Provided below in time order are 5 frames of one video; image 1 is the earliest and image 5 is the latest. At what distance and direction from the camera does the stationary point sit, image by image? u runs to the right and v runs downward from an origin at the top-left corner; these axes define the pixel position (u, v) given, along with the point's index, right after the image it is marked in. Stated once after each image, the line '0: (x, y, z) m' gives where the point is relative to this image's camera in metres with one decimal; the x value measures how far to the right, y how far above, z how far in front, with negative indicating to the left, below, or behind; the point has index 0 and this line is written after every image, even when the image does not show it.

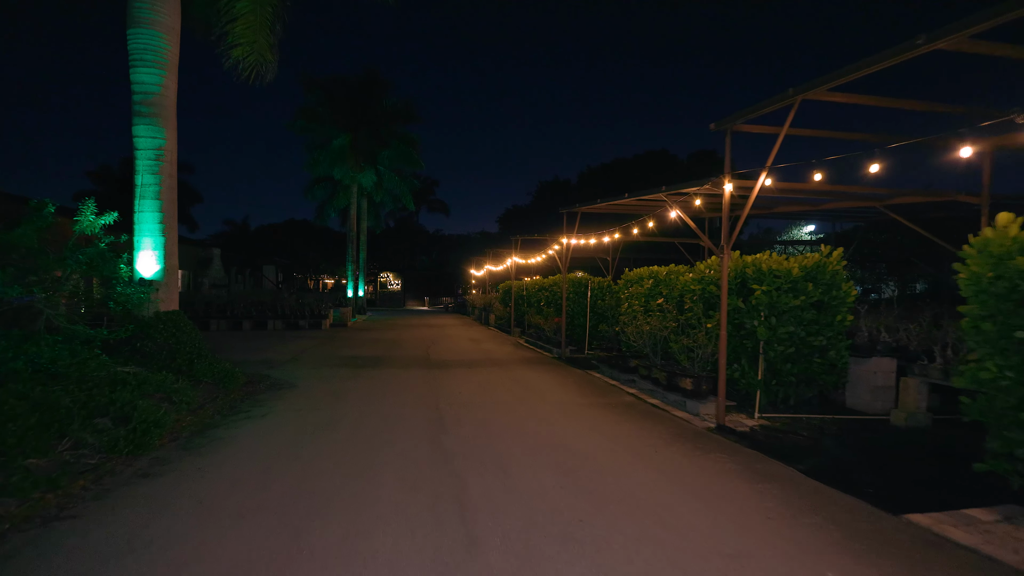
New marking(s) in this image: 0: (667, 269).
0: (+4.2, +0.5, +11.3) m
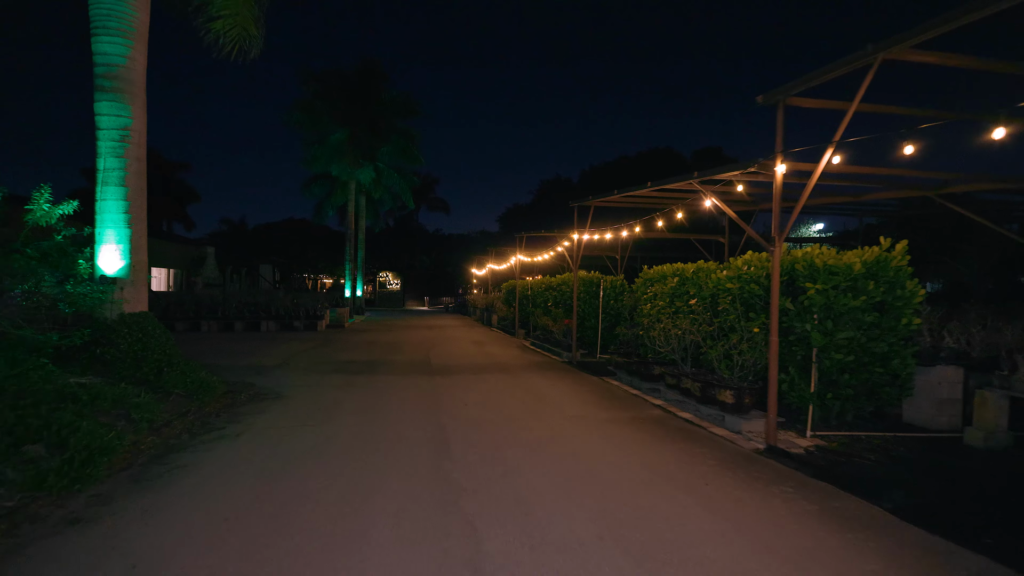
0: (+4.4, +0.5, +10.2) m
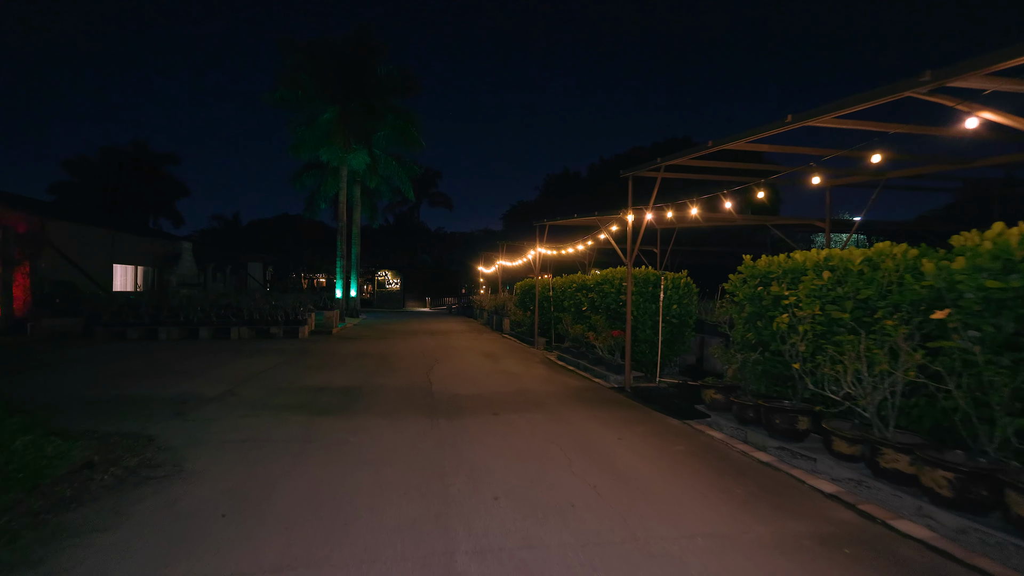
0: (+5.2, +0.5, +6.2) m
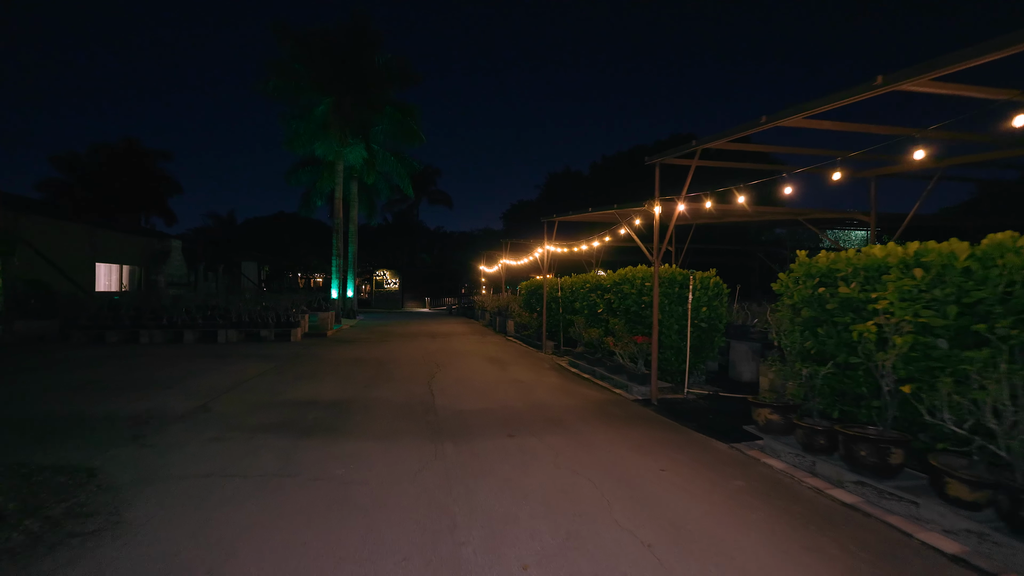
0: (+5.5, +0.5, +5.0) m
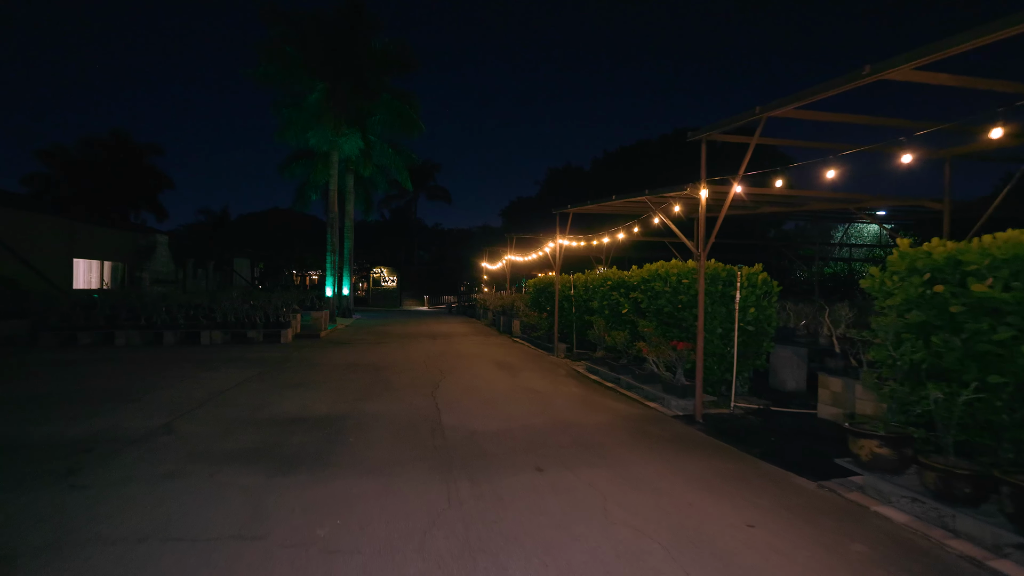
0: (+6.0, +0.5, +3.6) m
